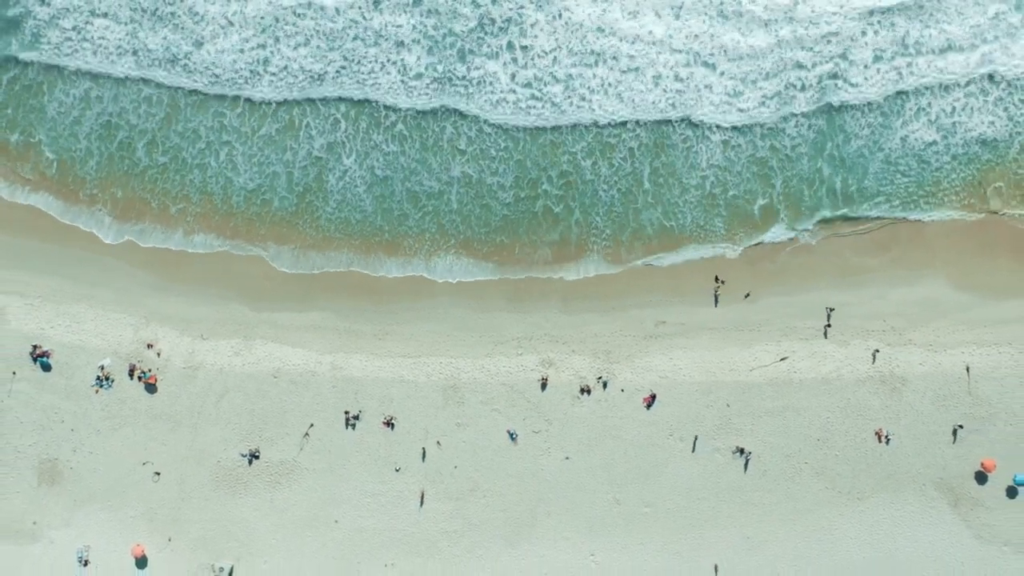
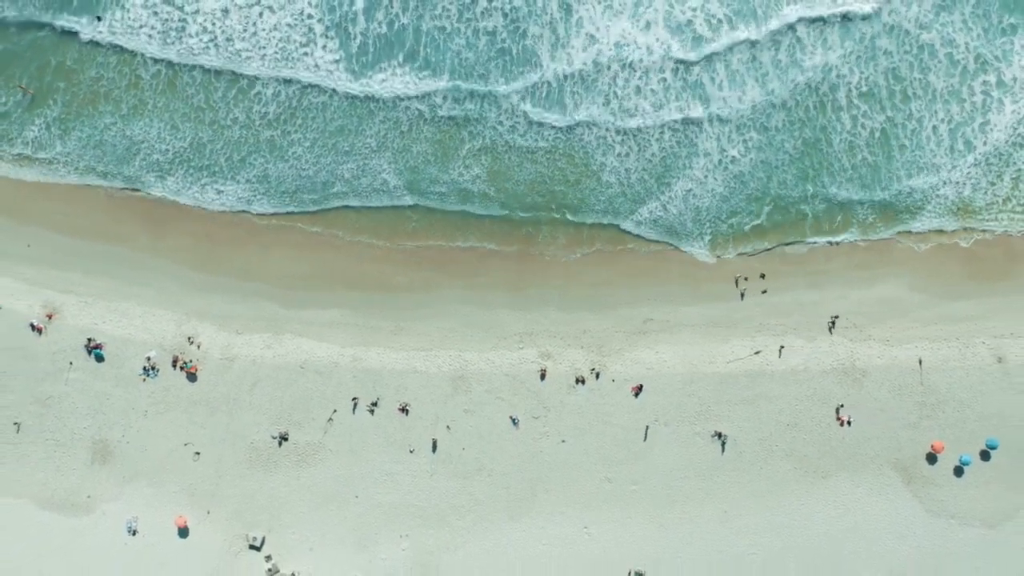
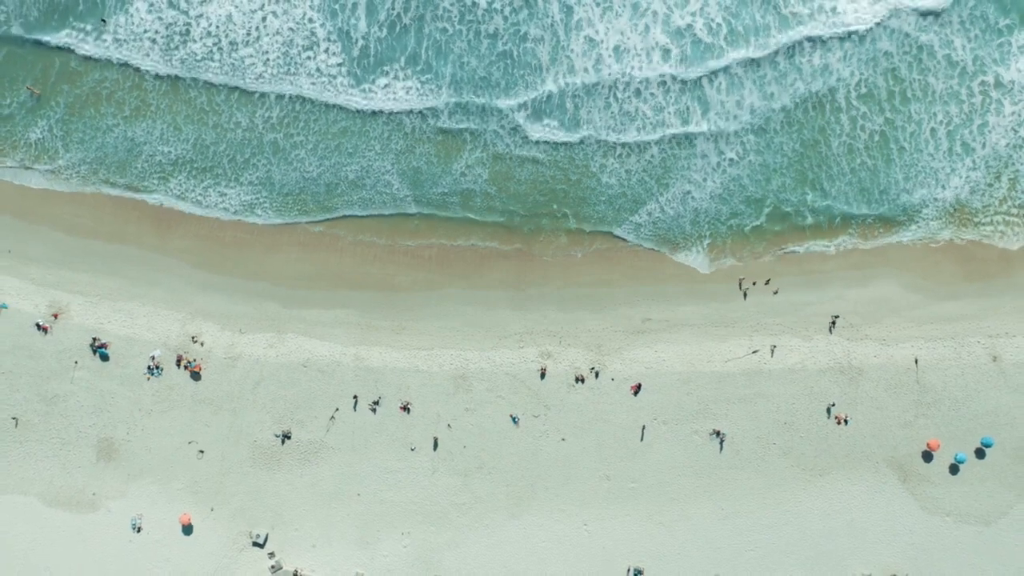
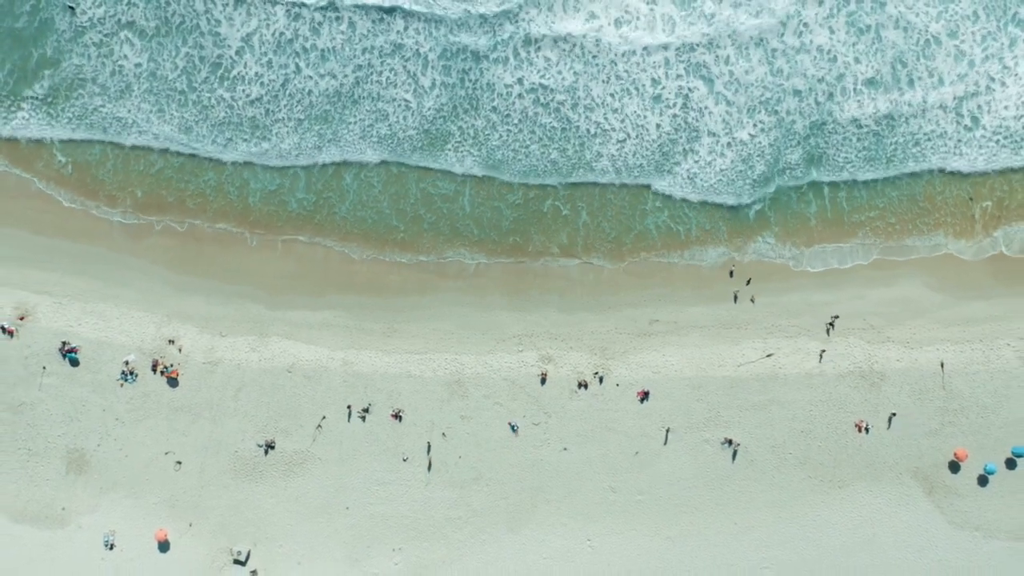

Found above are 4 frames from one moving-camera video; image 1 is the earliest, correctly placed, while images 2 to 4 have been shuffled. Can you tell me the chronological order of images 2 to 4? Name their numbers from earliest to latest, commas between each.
4, 2, 3
